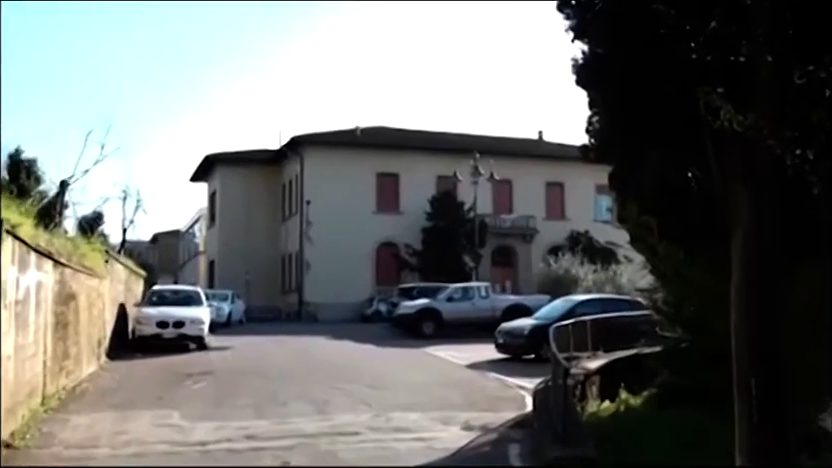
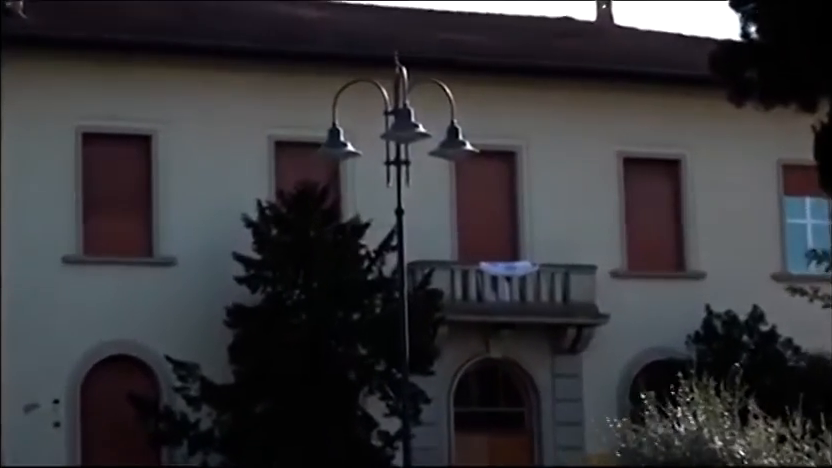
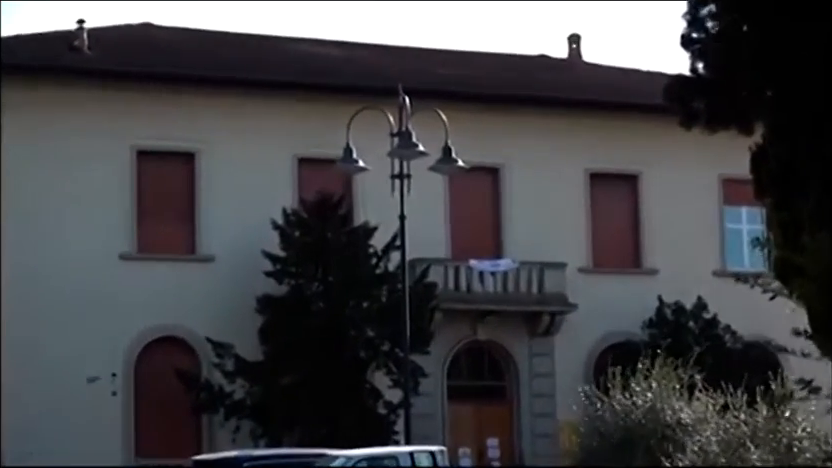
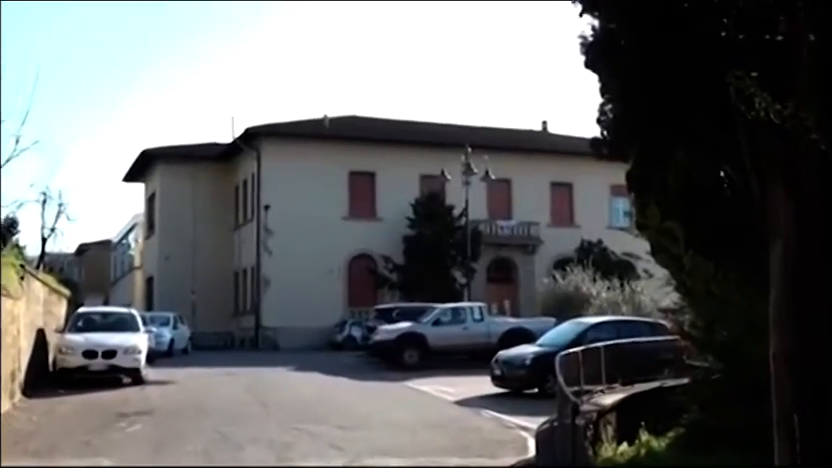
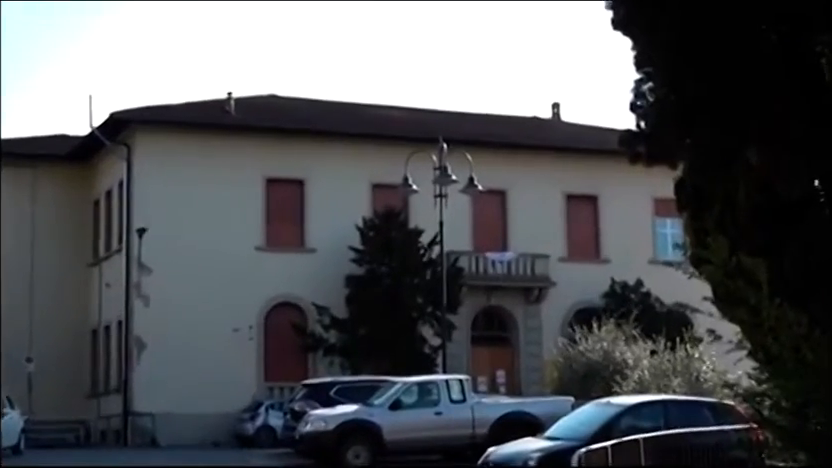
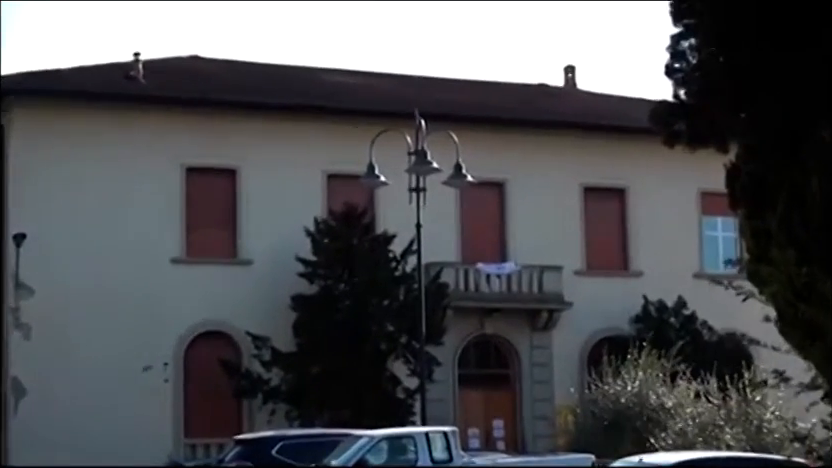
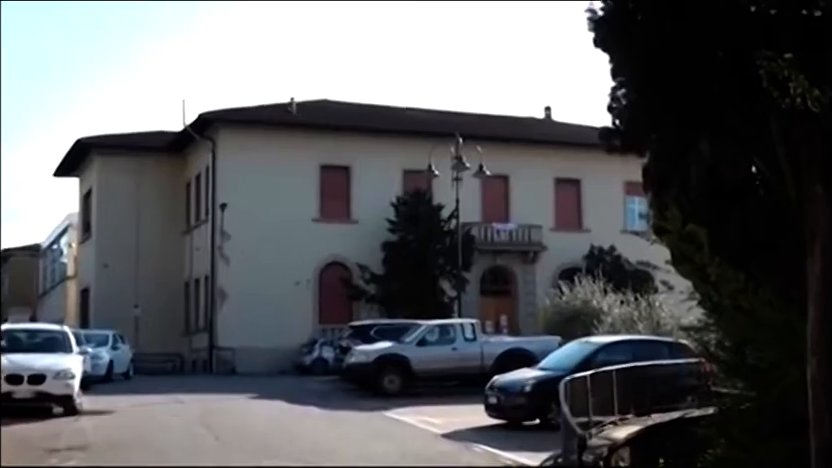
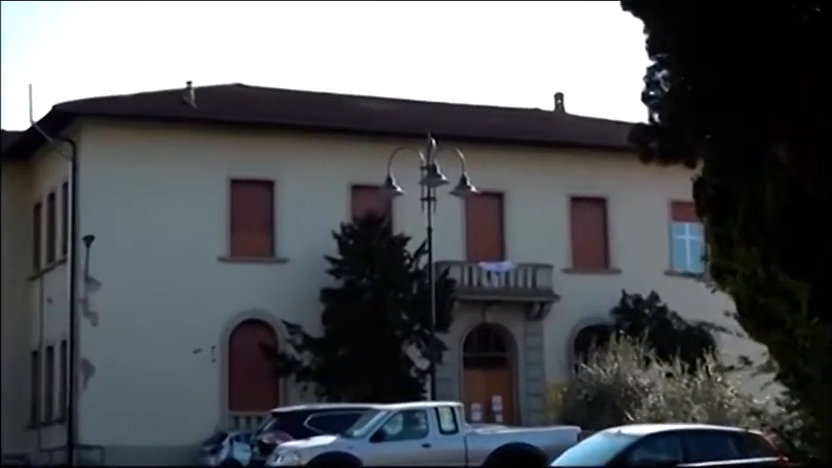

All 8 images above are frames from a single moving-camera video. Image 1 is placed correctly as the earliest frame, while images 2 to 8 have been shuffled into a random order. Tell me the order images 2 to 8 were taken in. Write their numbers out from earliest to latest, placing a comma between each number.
4, 7, 5, 8, 6, 3, 2
